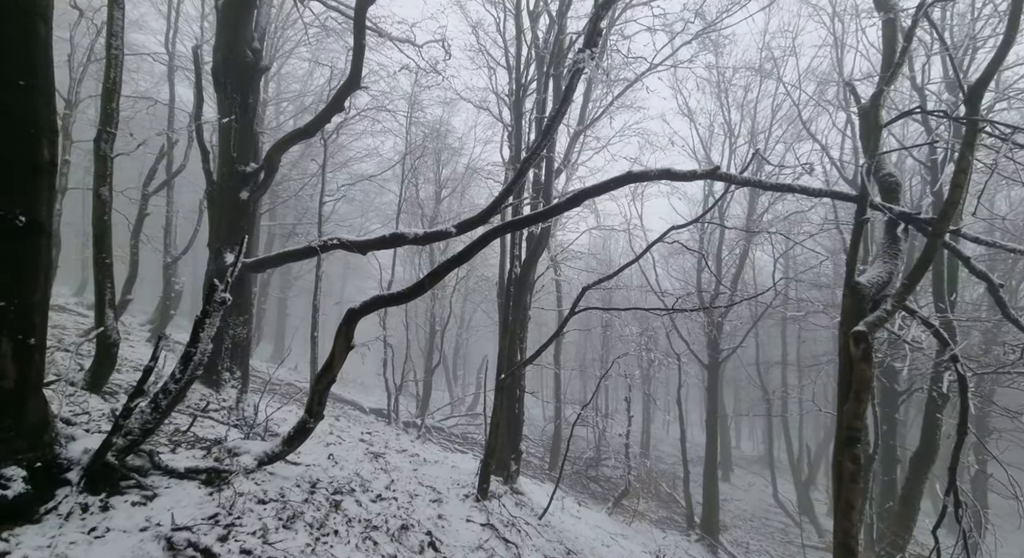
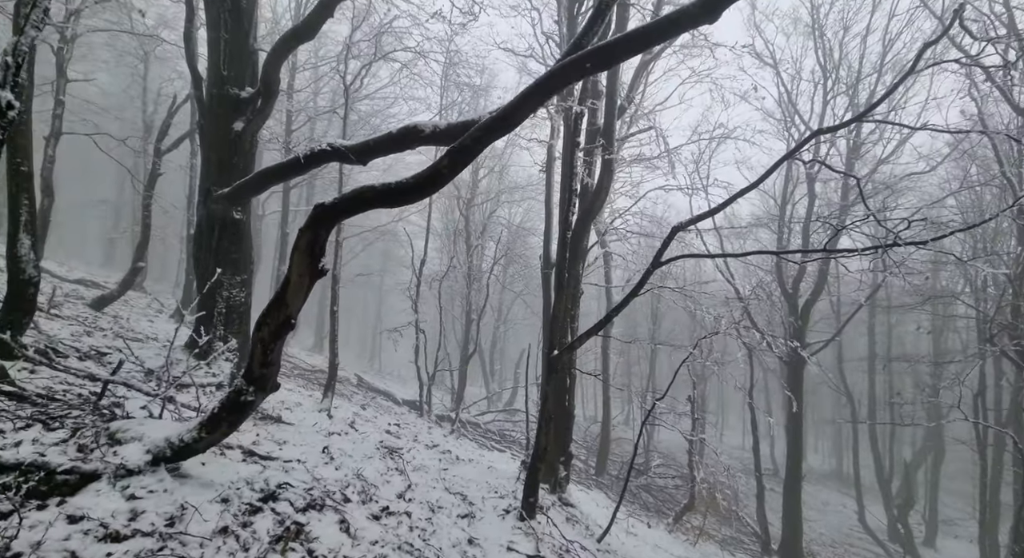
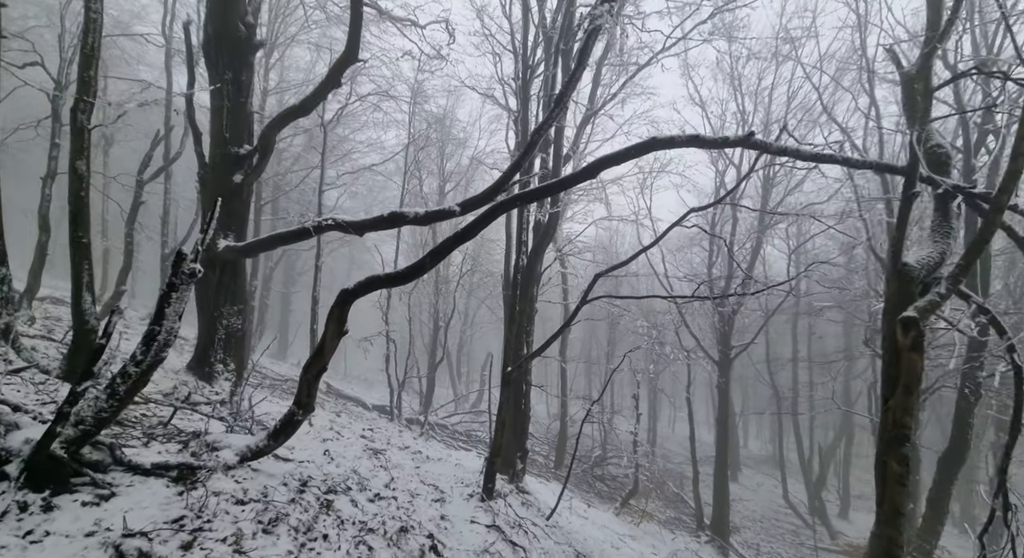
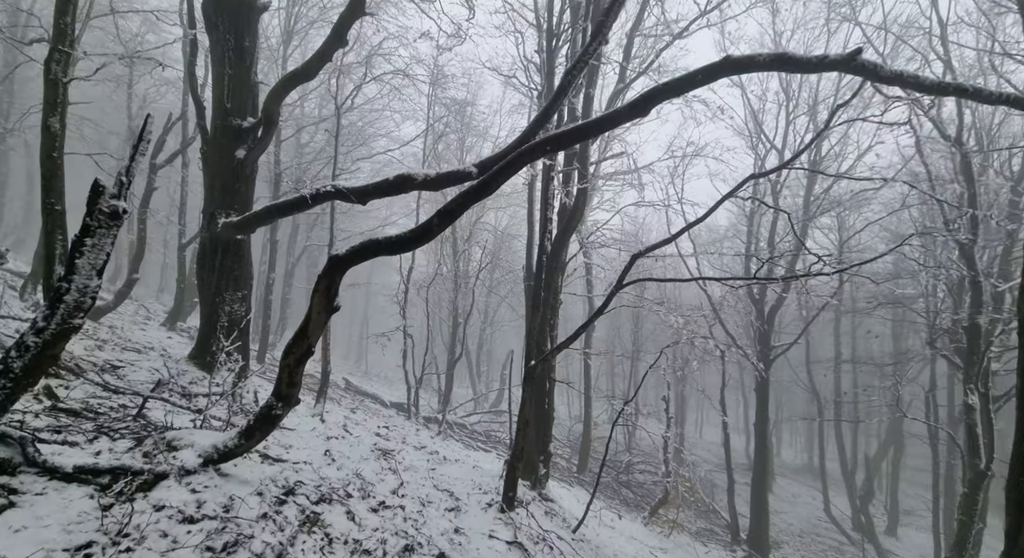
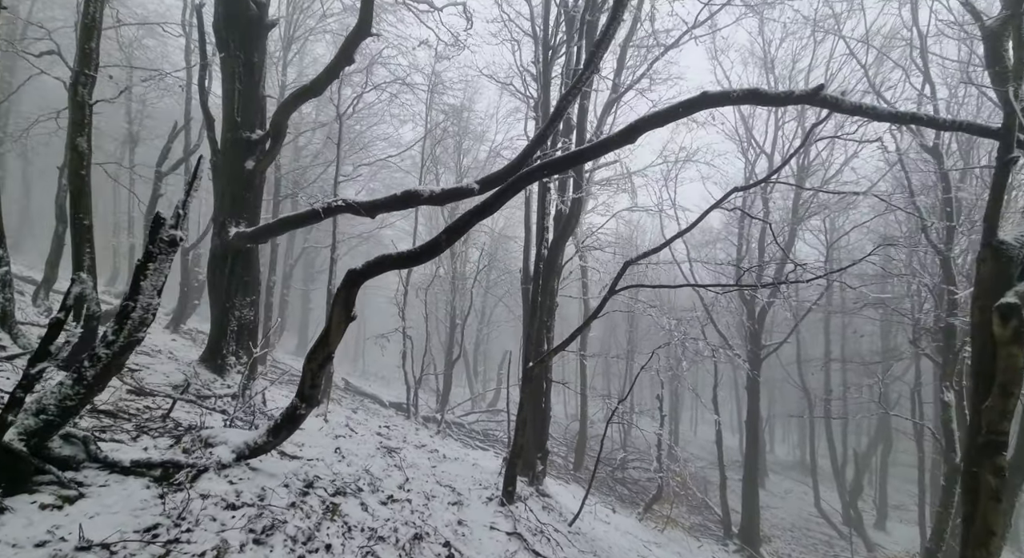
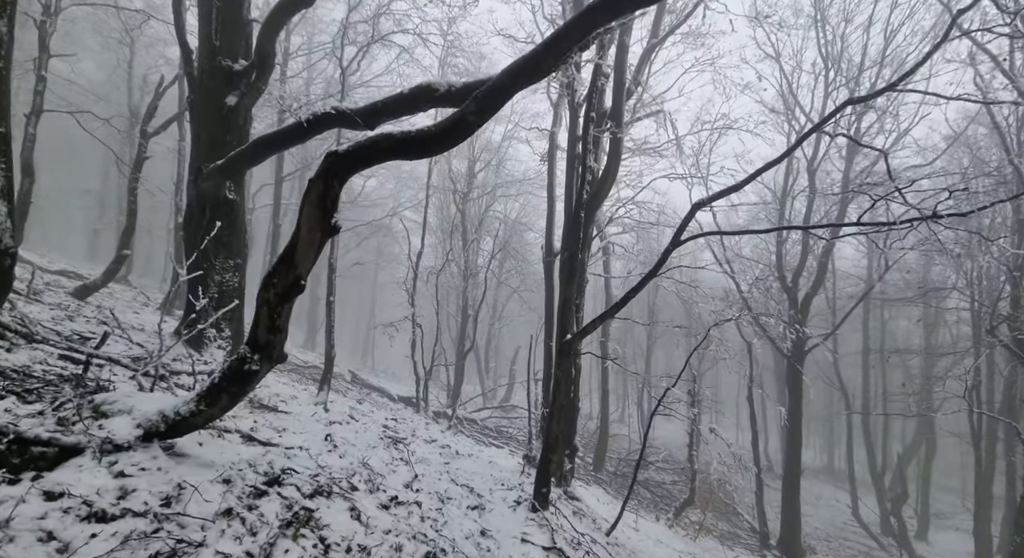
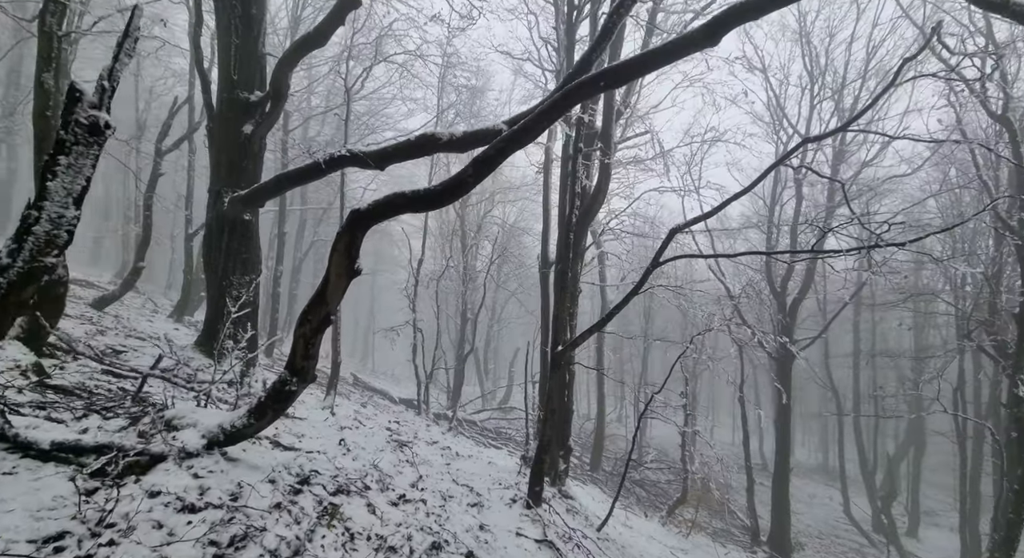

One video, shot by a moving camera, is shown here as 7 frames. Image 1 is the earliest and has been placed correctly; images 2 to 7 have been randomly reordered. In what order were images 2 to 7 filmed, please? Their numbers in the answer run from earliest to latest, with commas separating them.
3, 5, 4, 7, 2, 6
